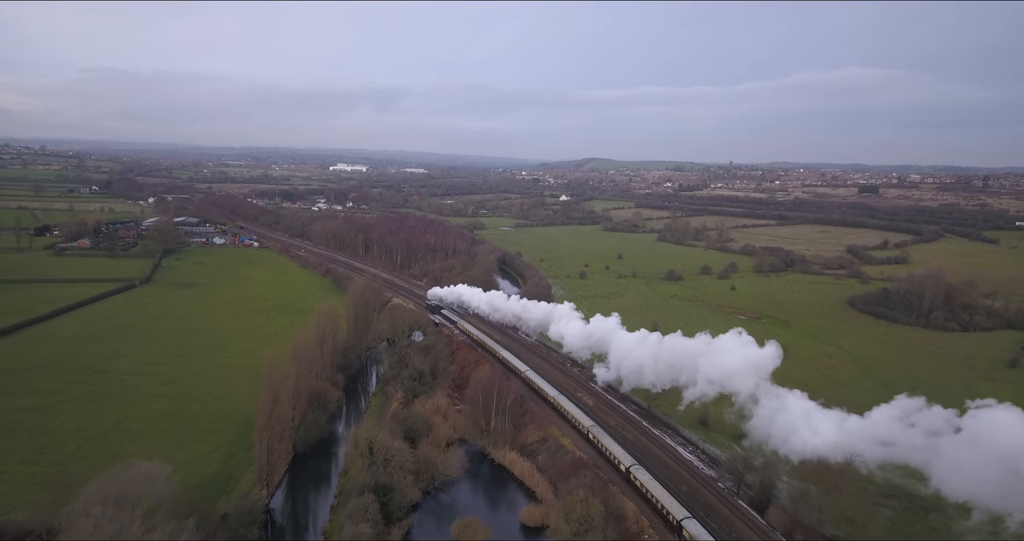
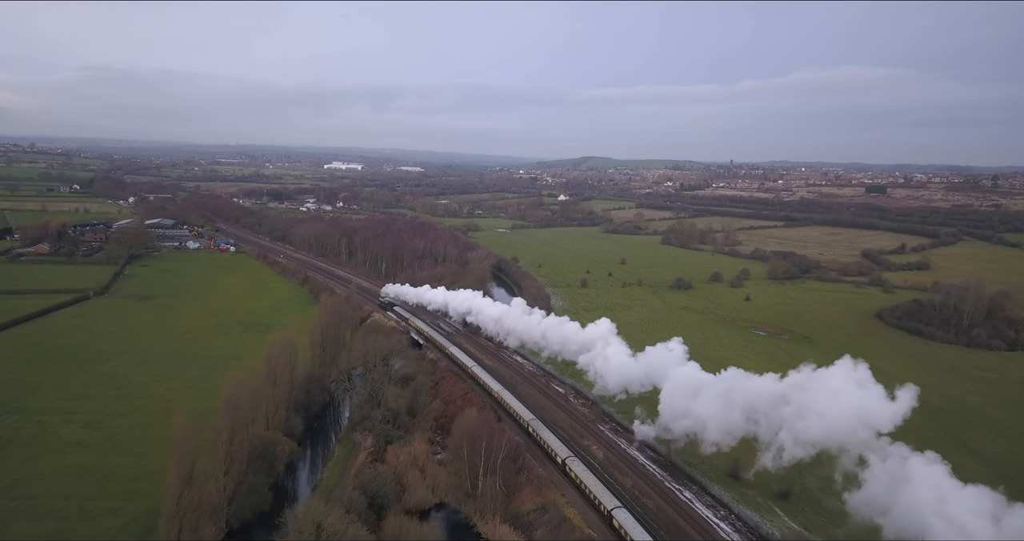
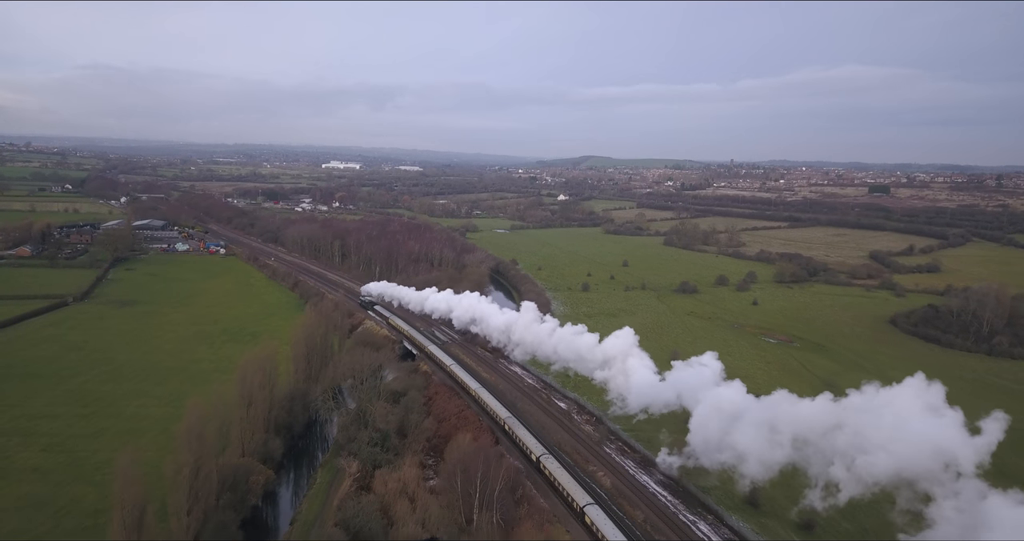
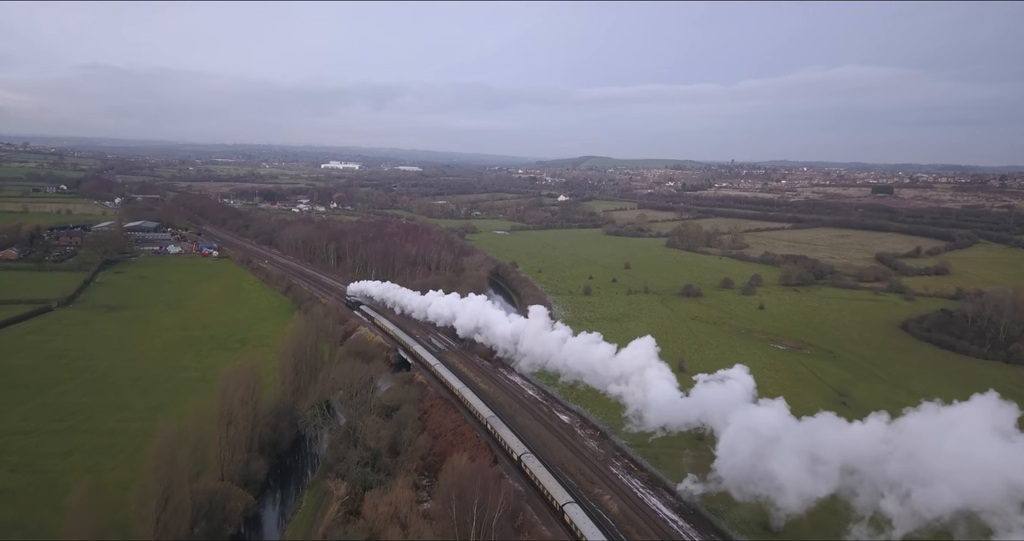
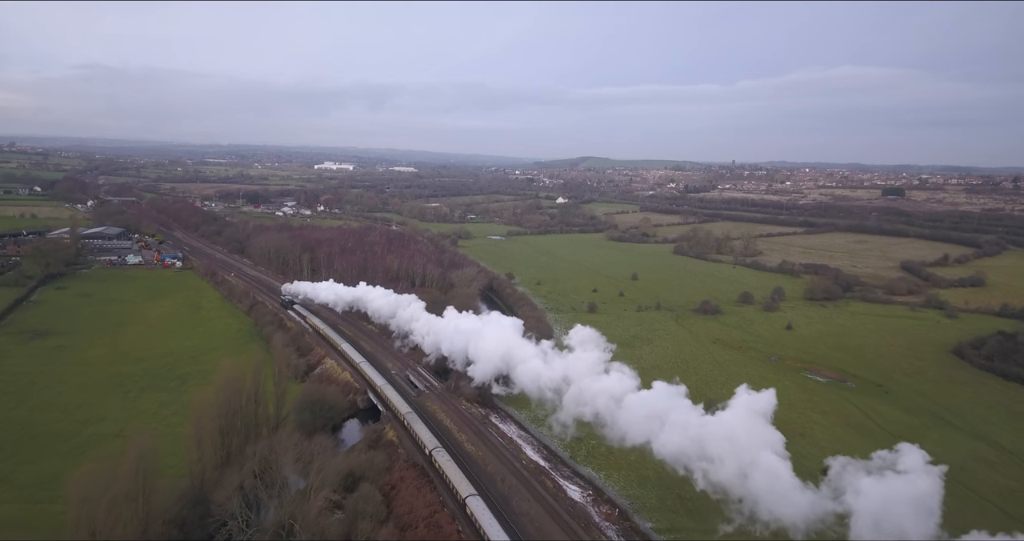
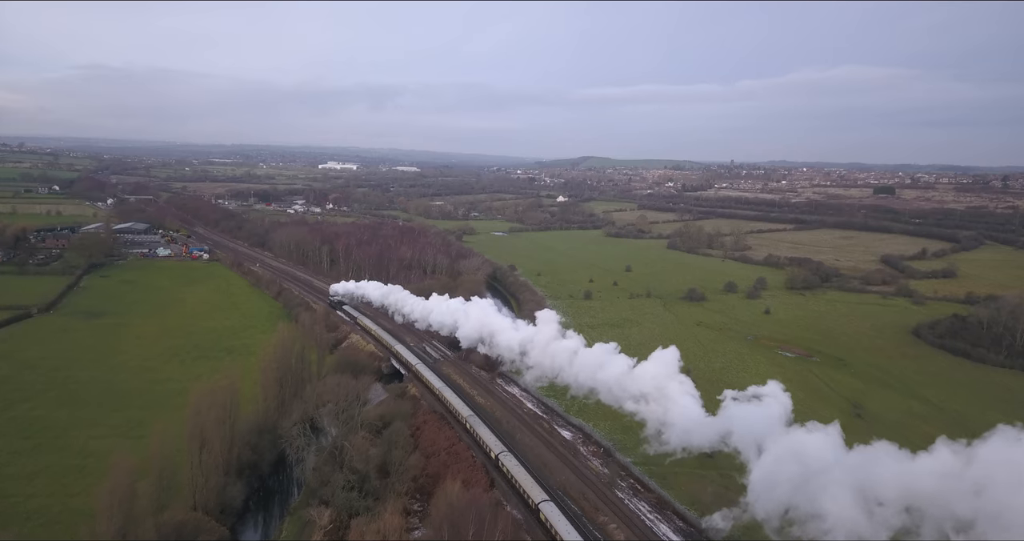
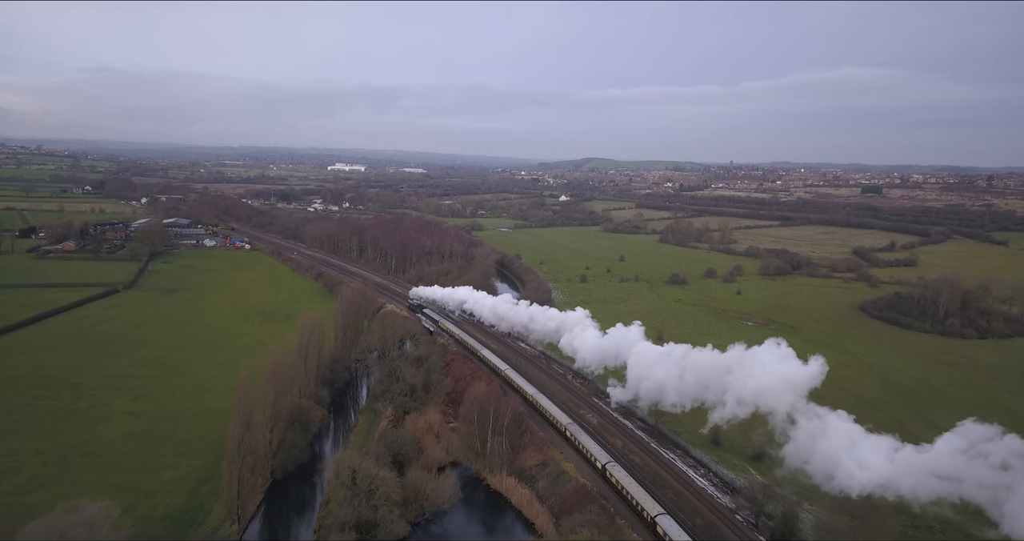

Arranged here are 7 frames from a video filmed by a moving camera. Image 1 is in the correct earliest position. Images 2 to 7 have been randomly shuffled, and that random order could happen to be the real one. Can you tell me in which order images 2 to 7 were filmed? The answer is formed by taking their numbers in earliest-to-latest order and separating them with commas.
7, 2, 3, 4, 6, 5
